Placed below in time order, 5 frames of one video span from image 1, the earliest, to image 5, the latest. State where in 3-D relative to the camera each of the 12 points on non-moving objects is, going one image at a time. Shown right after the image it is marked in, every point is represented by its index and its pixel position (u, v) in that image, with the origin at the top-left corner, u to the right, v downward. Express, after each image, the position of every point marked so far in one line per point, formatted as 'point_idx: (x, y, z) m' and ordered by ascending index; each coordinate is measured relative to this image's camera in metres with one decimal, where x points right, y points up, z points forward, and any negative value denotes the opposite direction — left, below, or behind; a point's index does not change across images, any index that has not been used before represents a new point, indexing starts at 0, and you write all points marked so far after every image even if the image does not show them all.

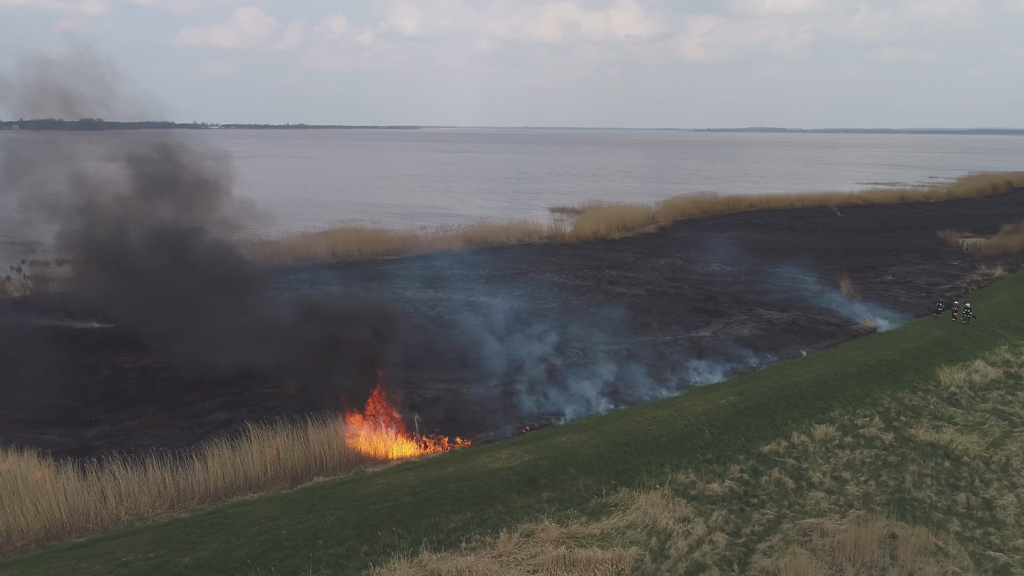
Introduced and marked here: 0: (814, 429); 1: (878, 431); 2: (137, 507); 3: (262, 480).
0: (+4.4, -2.0, +10.3) m
1: (+5.3, -2.1, +10.4) m
2: (-4.2, -2.5, +8.0) m
3: (-3.1, -2.4, +8.8) m
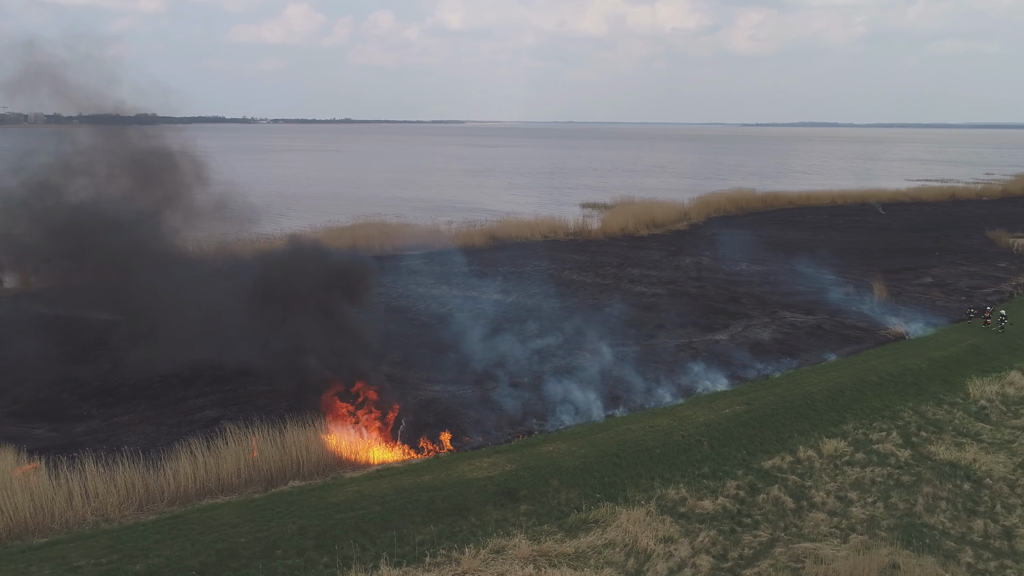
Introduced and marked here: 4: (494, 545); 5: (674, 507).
0: (+4.2, -2.1, +9.7) m
1: (+5.2, -2.2, +9.7) m
2: (-4.5, -2.4, +7.9) m
3: (-3.3, -2.4, +8.6) m
4: (-0.2, -2.6, +7.3) m
5: (+1.8, -2.5, +8.1) m
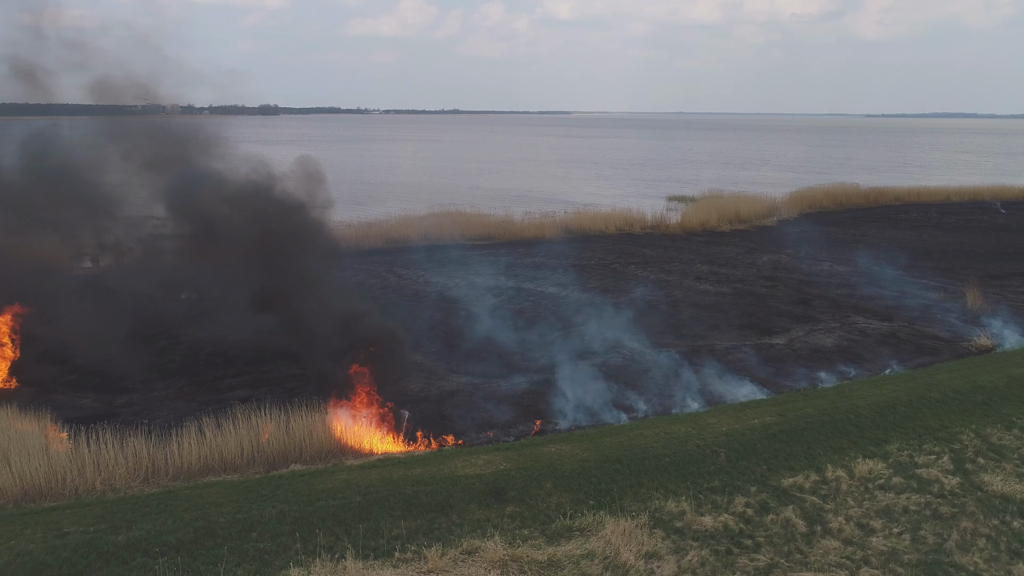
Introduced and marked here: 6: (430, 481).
0: (+4.2, -2.2, +8.8) m
1: (+5.2, -2.3, +8.7) m
2: (-4.6, -2.2, +8.3) m
3: (-3.3, -2.2, +8.8) m
4: (-0.4, -2.6, +7.1) m
5: (+1.7, -2.5, +7.6) m
6: (-0.9, -2.2, +8.0) m
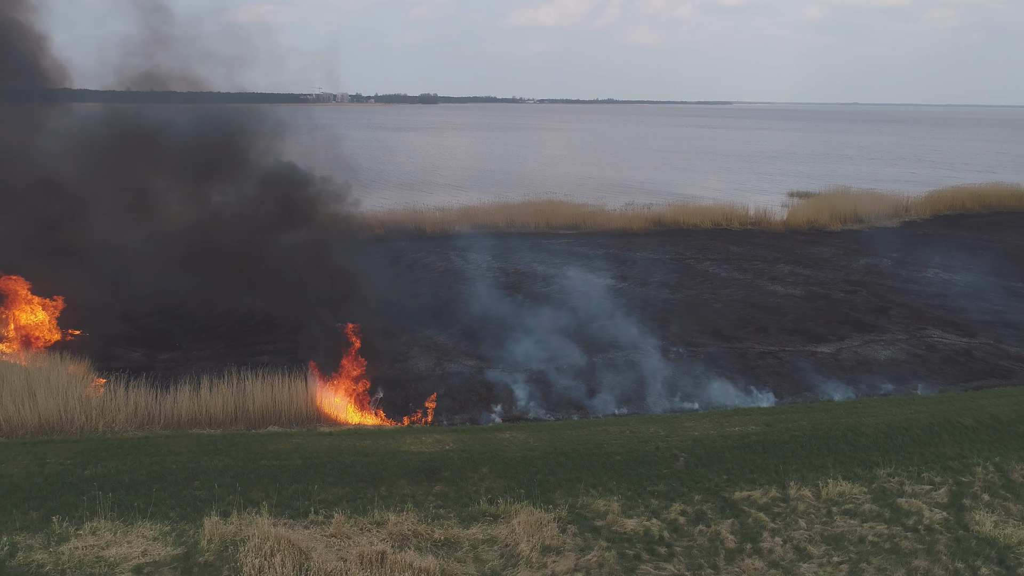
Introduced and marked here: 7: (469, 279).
0: (+3.6, -2.2, +8.1) m
1: (+4.5, -2.4, +7.7) m
2: (-5.2, -1.8, +9.3) m
3: (-3.8, -1.8, +9.6) m
4: (-1.4, -2.3, +7.3) m
5: (+0.8, -2.4, +7.4) m
6: (-1.6, -1.9, +8.3) m
7: (-1.0, +0.2, +16.8) m
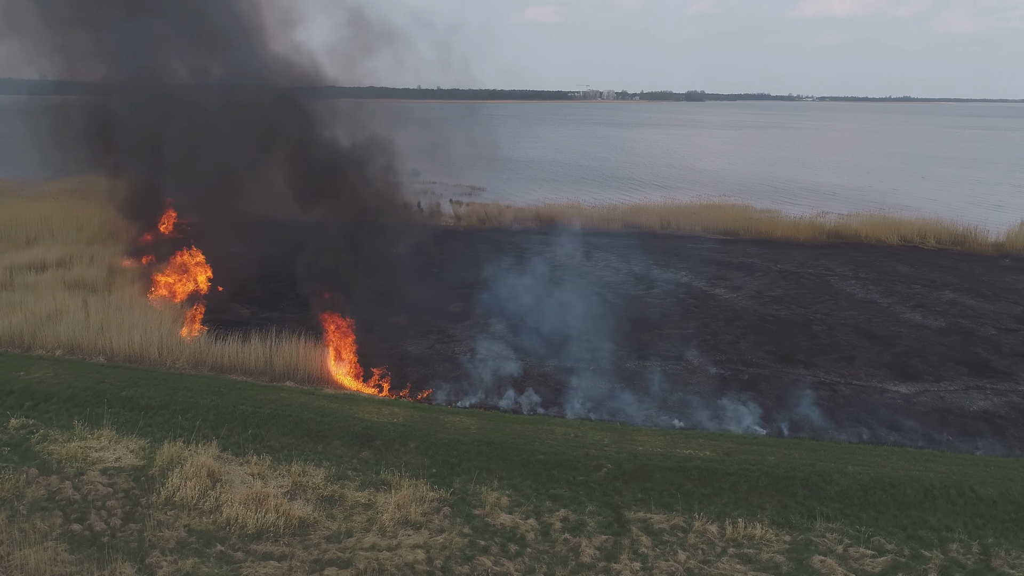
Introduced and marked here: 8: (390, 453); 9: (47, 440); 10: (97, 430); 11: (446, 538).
0: (+2.4, -2.4, +7.3) m
1: (+3.1, -2.6, +6.7) m
2: (-5.3, -1.2, +11.5) m
3: (-4.0, -1.3, +11.2) m
4: (-2.5, -2.1, +8.3) m
5: (-0.4, -2.3, +7.7) m
6: (-2.3, -1.7, +9.3) m
7: (+1.3, +0.3, +17.0) m
8: (-1.5, -2.0, +8.6) m
9: (-5.7, -1.9, +8.8) m
10: (-5.2, -1.8, +9.0) m
11: (-0.6, -2.5, +7.1) m
